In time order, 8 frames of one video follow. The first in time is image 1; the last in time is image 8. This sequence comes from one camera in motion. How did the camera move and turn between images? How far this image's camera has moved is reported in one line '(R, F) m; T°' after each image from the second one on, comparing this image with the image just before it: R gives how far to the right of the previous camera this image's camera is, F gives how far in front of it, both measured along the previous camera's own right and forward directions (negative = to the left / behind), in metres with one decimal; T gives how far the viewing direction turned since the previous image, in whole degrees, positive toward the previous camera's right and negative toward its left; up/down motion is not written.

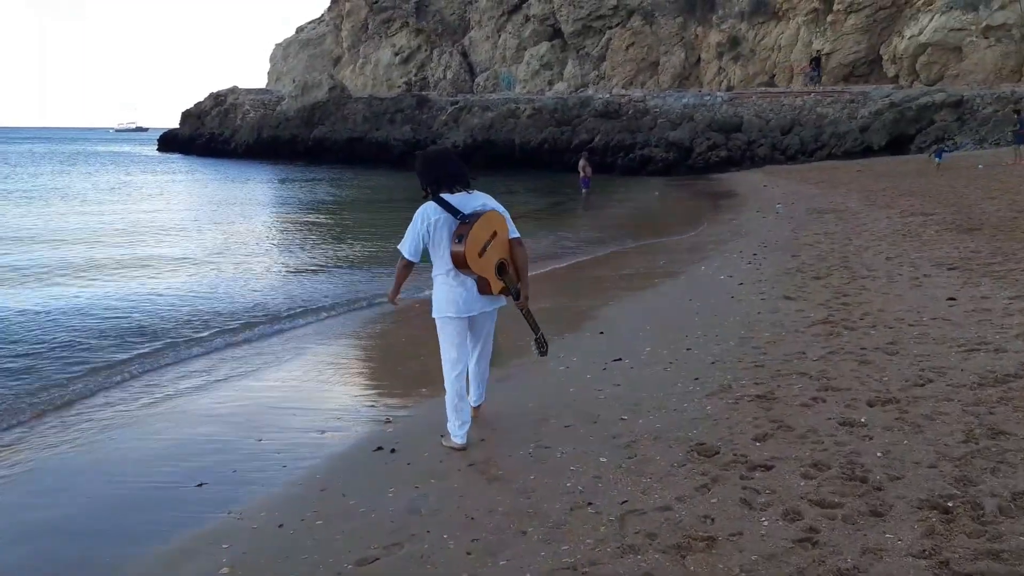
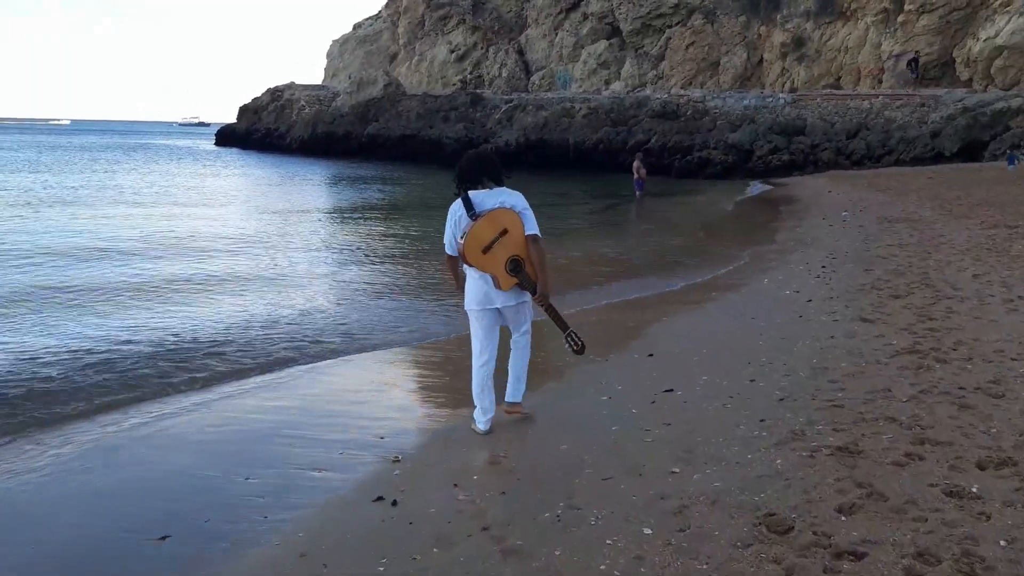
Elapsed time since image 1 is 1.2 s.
(+0.1, +0.7) m; -3°
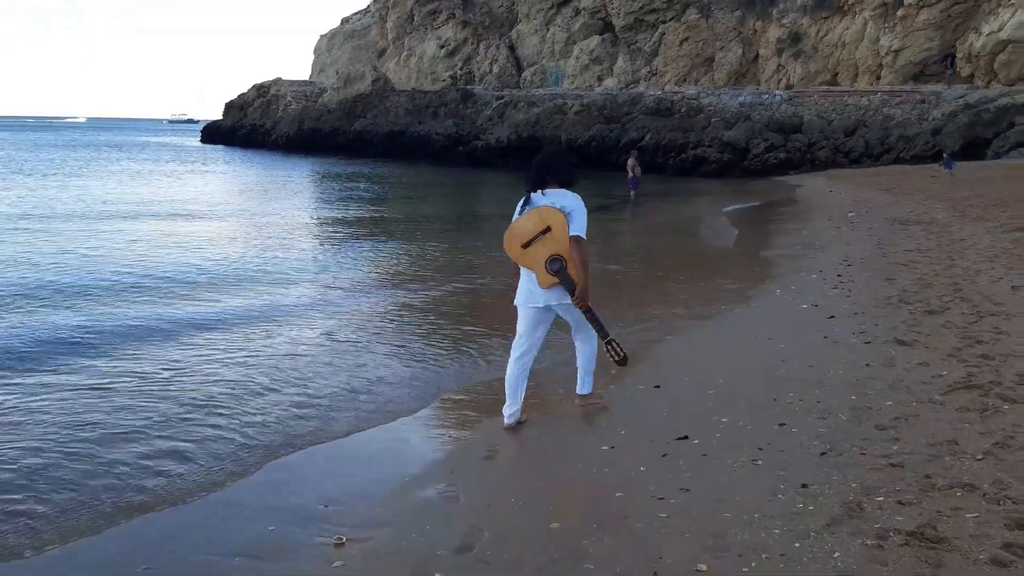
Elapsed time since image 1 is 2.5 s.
(+0.1, +0.9) m; +1°
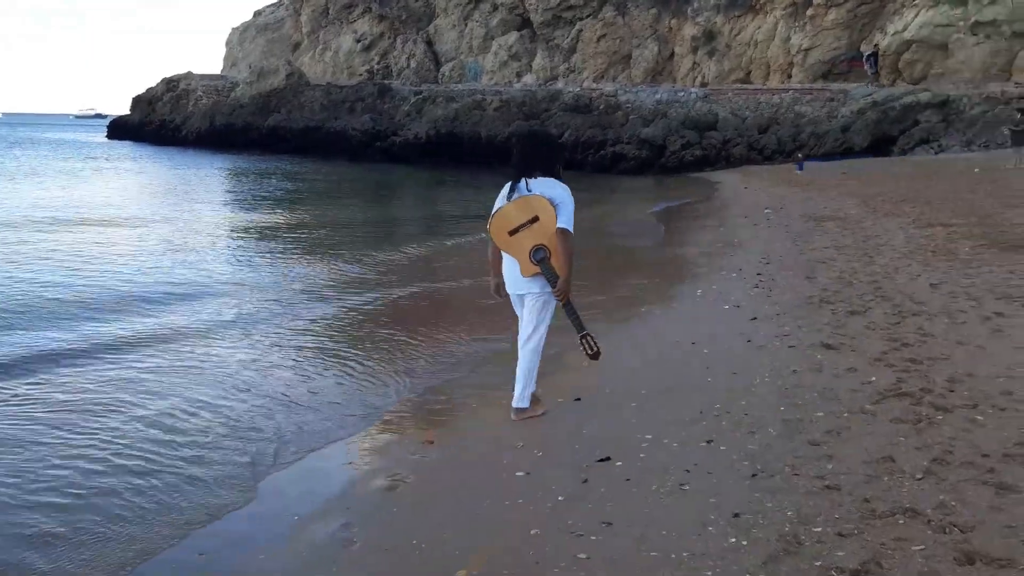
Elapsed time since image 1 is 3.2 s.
(+0.1, +0.4) m; +5°
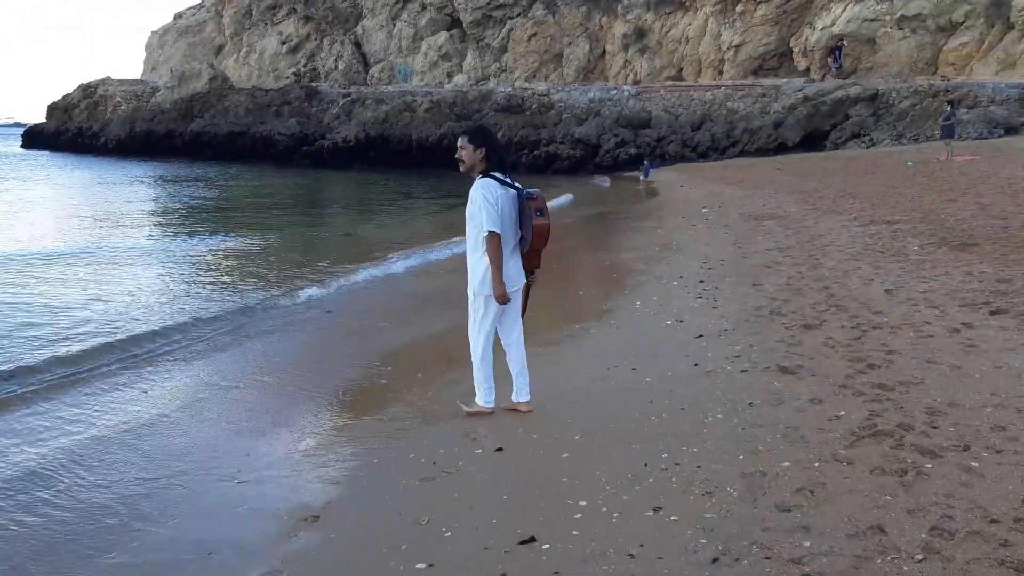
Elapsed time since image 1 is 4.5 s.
(+0.2, +0.8) m; +4°
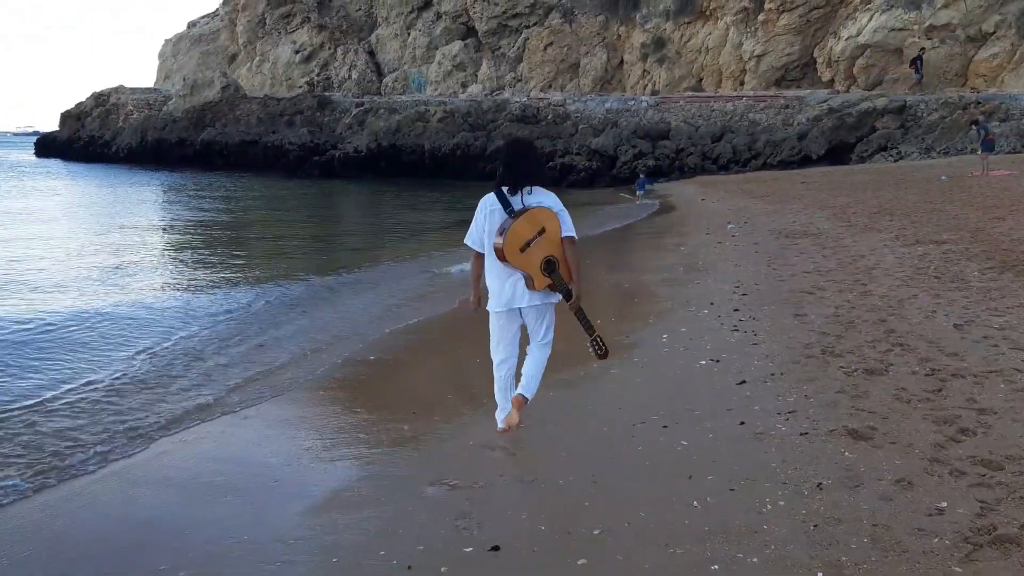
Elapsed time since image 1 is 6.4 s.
(0.0, +0.9) m; -1°
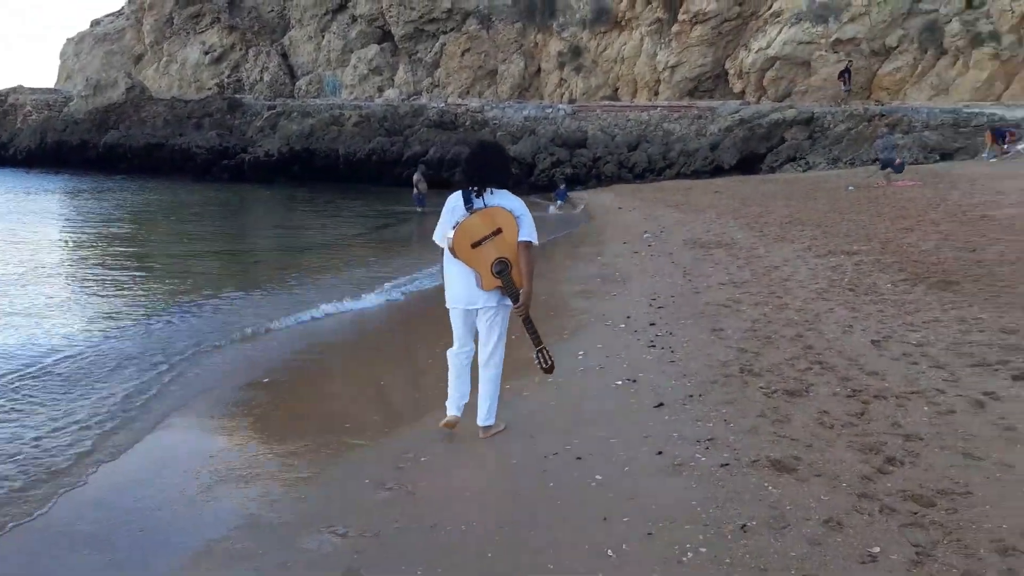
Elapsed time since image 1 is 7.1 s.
(+0.1, +0.4) m; +5°
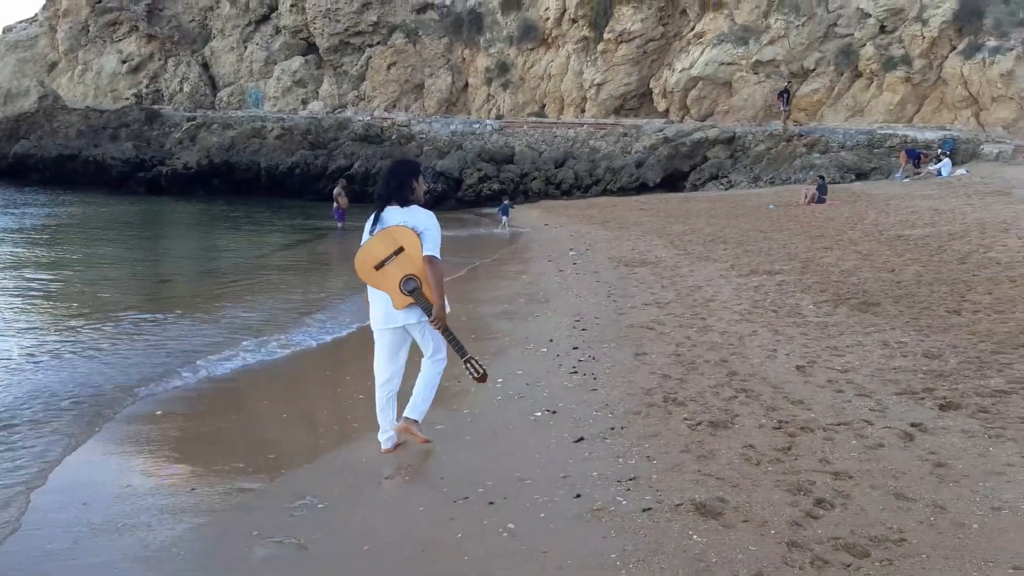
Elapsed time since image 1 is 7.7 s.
(+0.1, +0.3) m; +5°
